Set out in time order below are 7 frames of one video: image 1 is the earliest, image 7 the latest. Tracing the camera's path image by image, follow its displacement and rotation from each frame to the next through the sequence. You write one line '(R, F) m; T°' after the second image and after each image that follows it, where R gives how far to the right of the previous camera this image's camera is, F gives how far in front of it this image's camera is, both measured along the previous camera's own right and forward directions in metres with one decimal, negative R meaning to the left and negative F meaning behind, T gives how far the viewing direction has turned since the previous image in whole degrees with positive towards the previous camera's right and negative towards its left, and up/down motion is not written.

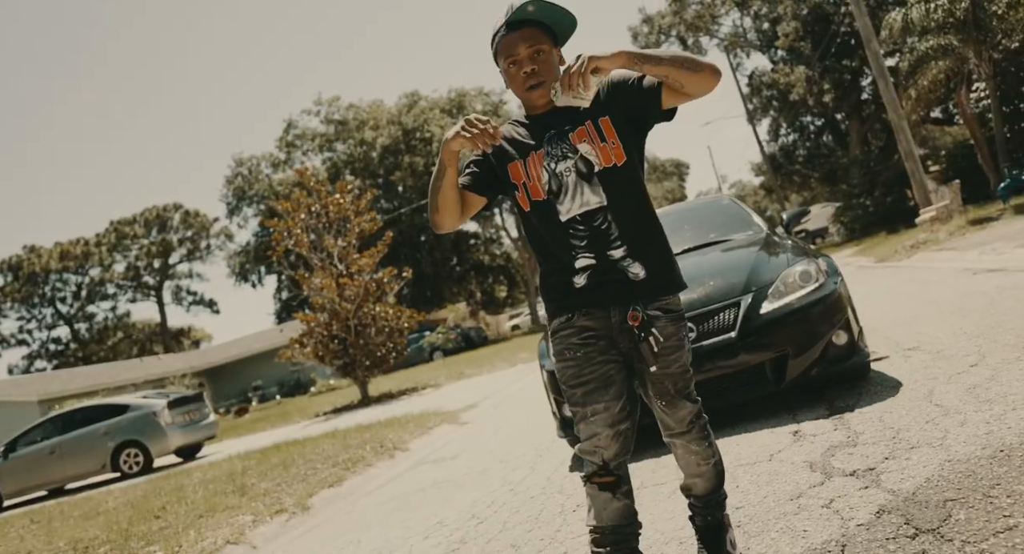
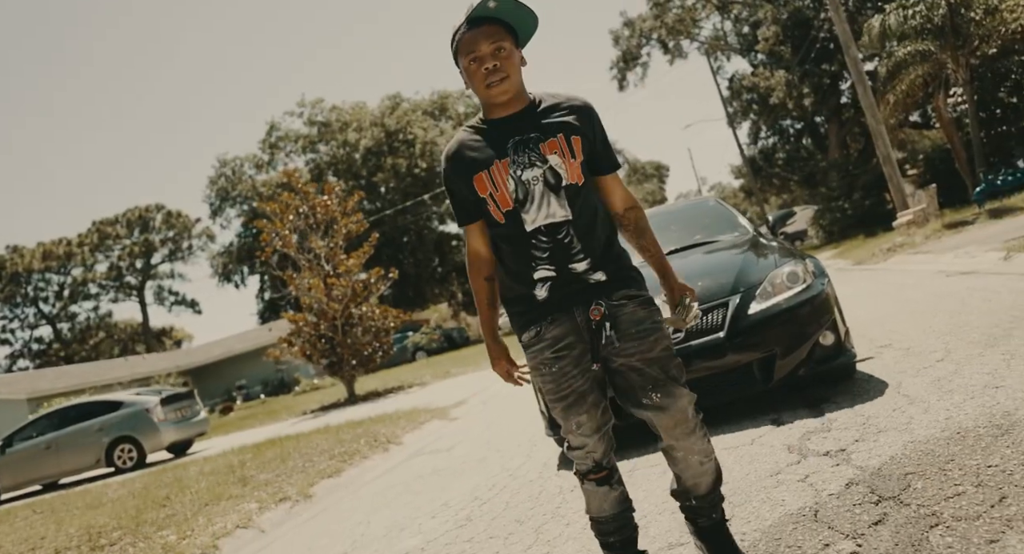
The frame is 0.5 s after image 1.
(-0.1, -0.3) m; +1°
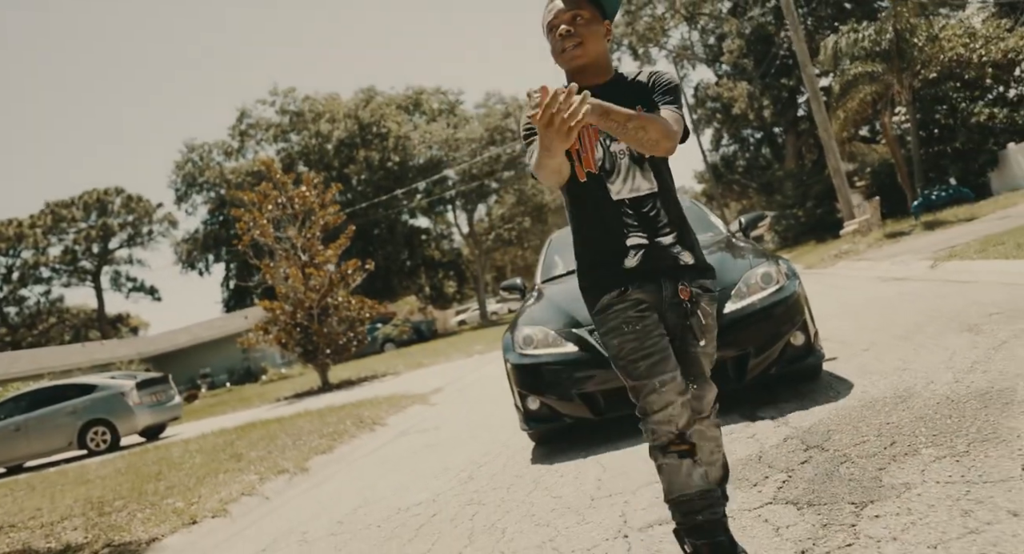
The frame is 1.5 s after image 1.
(-0.2, -0.7) m; +3°
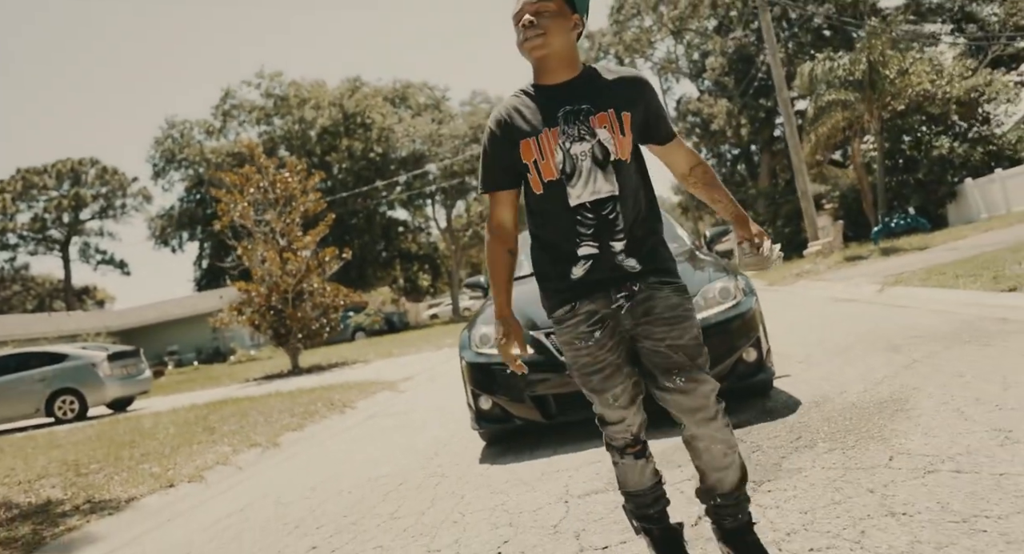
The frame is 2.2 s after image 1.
(0.0, -0.4) m; +2°
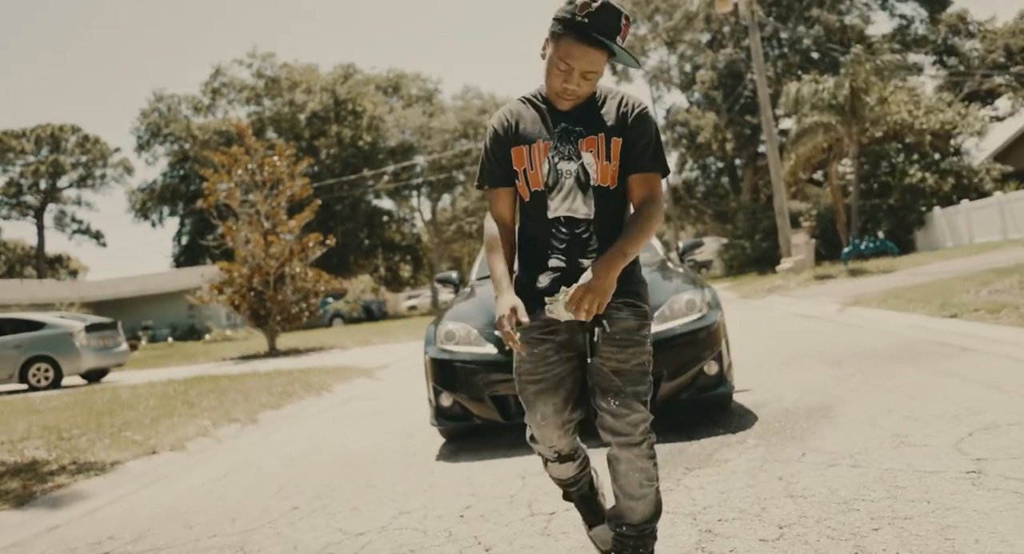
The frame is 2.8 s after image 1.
(0.0, -0.4) m; +1°
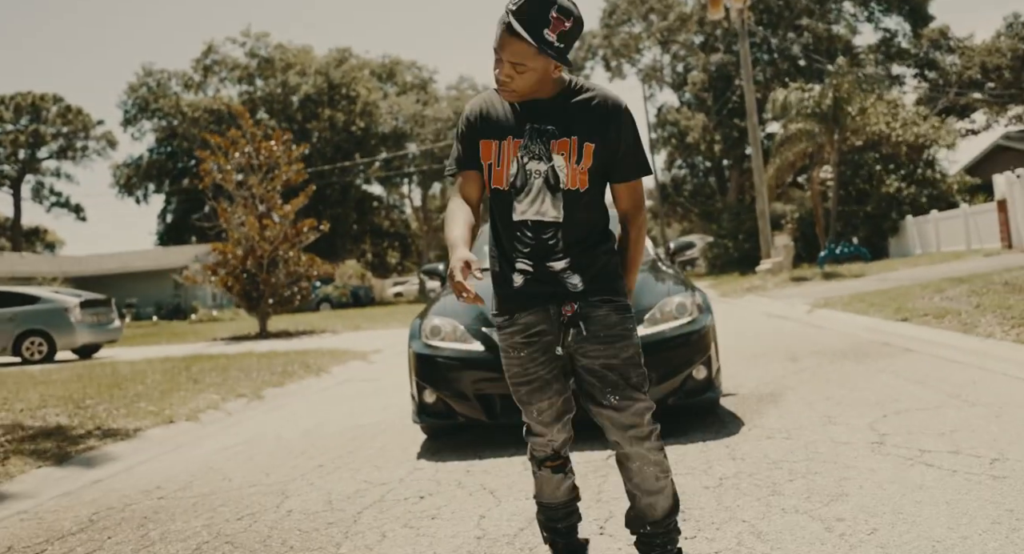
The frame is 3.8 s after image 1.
(-0.1, -0.6) m; +1°
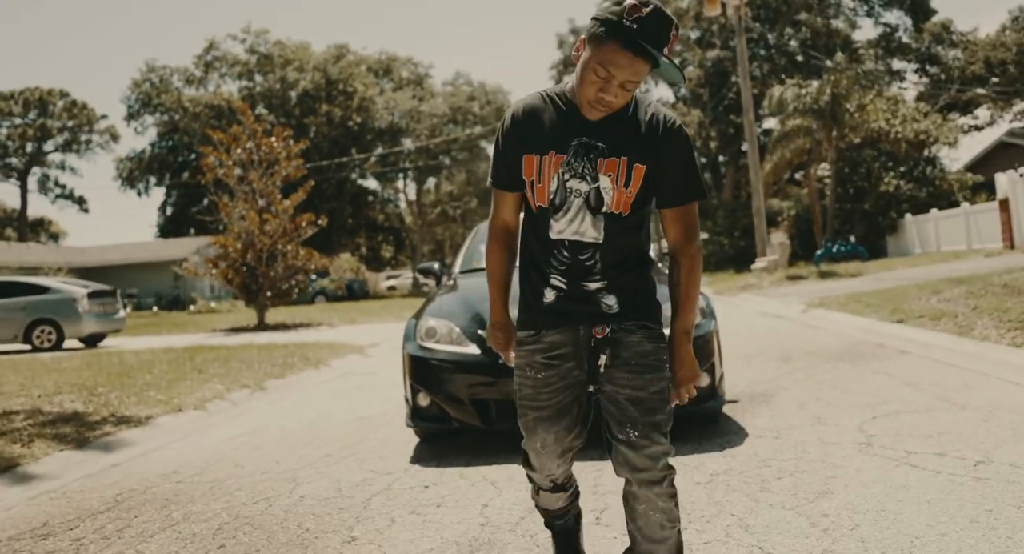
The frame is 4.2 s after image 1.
(0.0, -0.1) m; 0°
